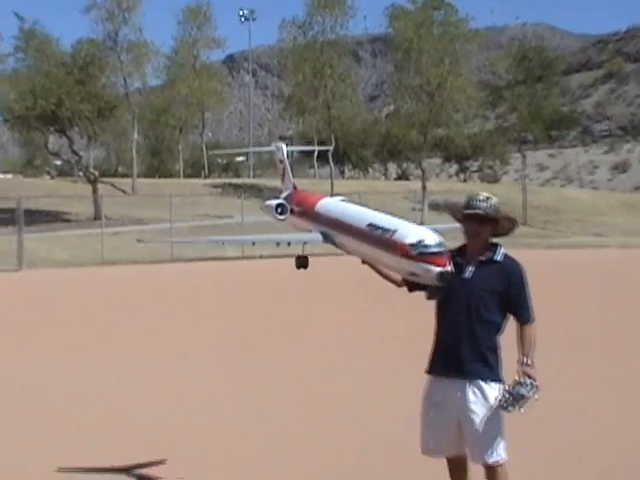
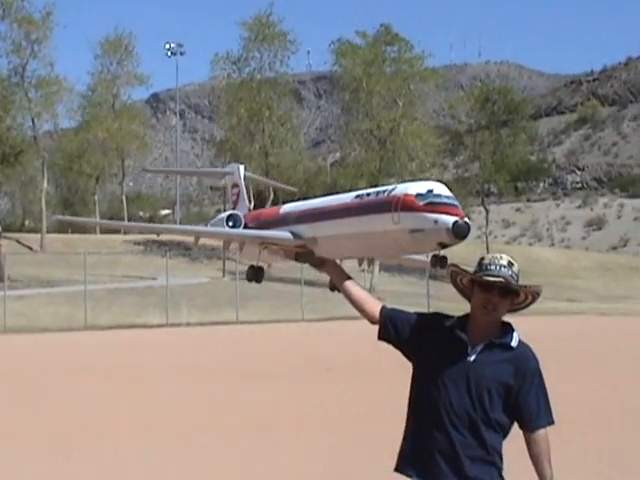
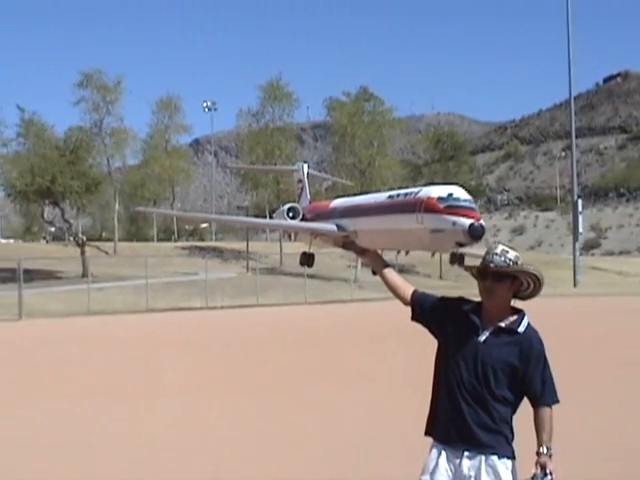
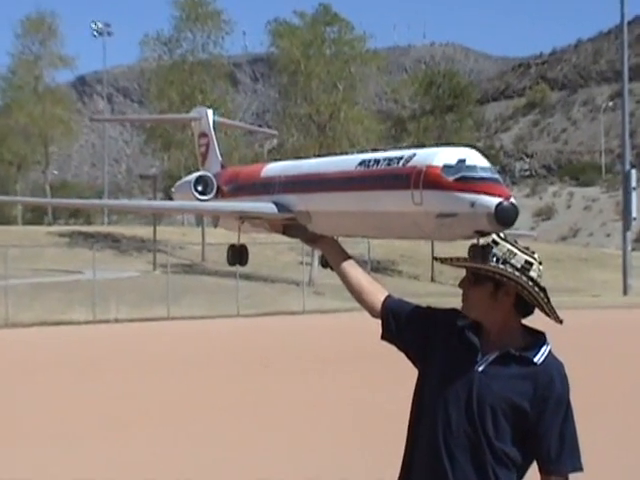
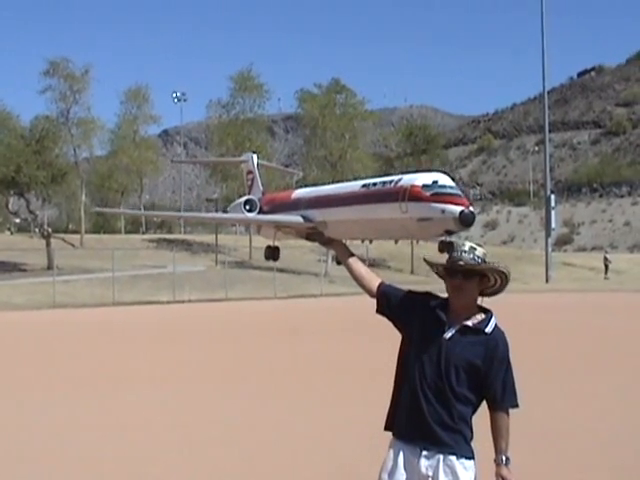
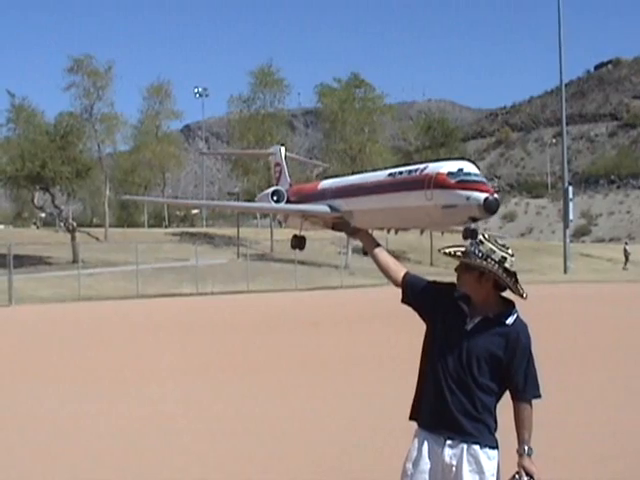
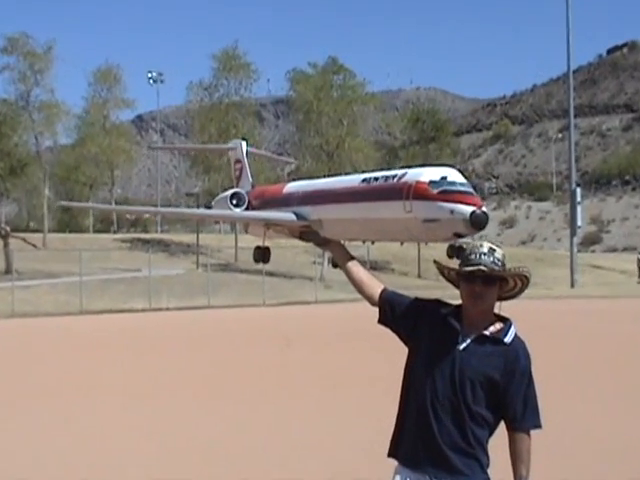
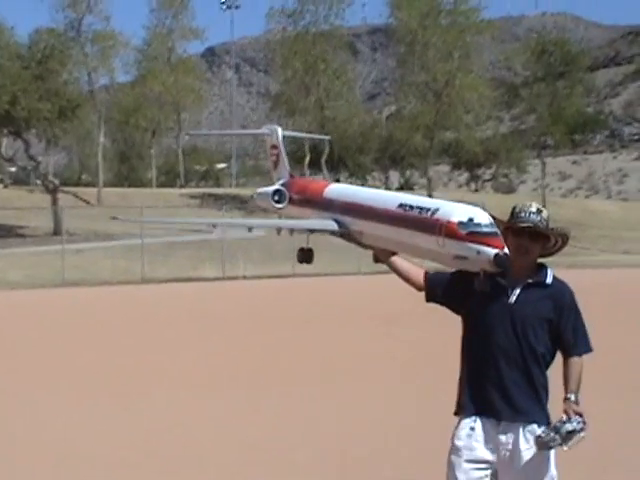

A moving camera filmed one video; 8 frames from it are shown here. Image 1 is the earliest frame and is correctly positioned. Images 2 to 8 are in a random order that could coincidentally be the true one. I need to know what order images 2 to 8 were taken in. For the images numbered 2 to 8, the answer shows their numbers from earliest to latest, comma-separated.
8, 2, 3, 6, 5, 7, 4
